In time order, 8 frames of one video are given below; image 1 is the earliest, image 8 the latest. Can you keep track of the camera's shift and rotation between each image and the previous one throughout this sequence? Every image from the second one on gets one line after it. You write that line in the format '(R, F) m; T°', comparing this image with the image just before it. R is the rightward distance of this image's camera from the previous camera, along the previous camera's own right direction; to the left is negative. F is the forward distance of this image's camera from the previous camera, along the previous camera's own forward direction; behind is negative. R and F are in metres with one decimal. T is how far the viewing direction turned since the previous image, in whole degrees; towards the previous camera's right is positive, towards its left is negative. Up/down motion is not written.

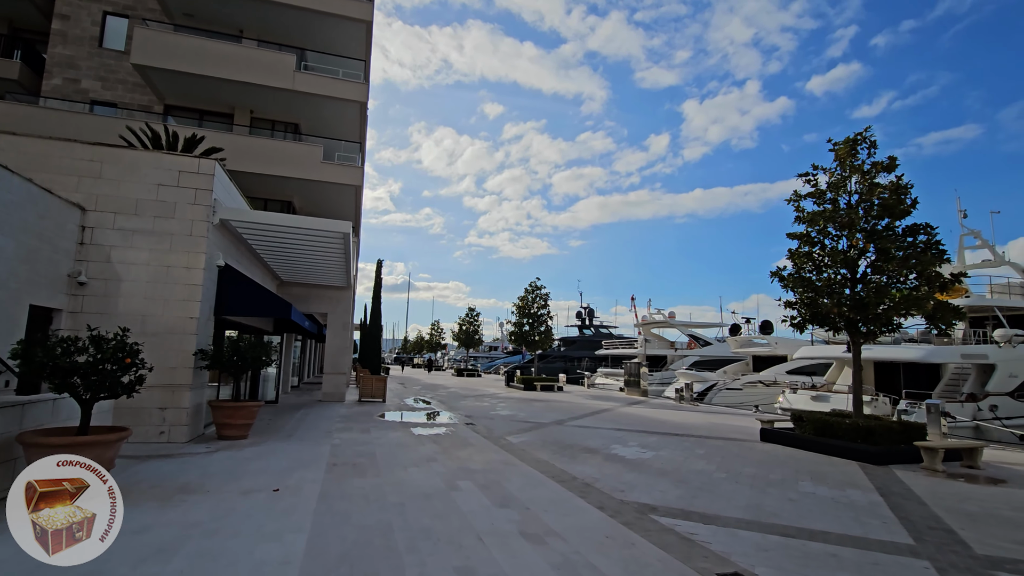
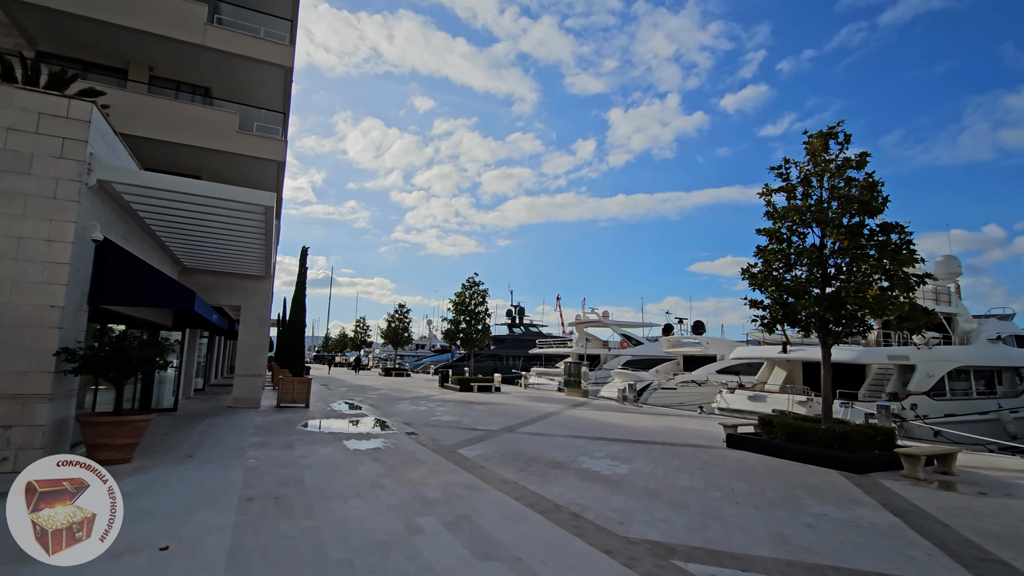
(-0.5, +1.3) m; +8°
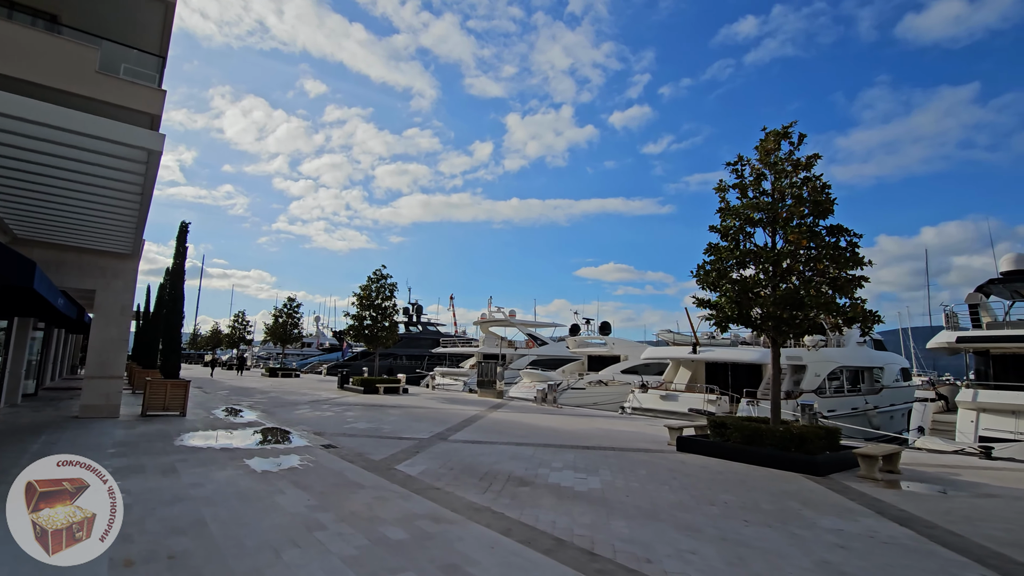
(-0.9, +1.2) m; +12°
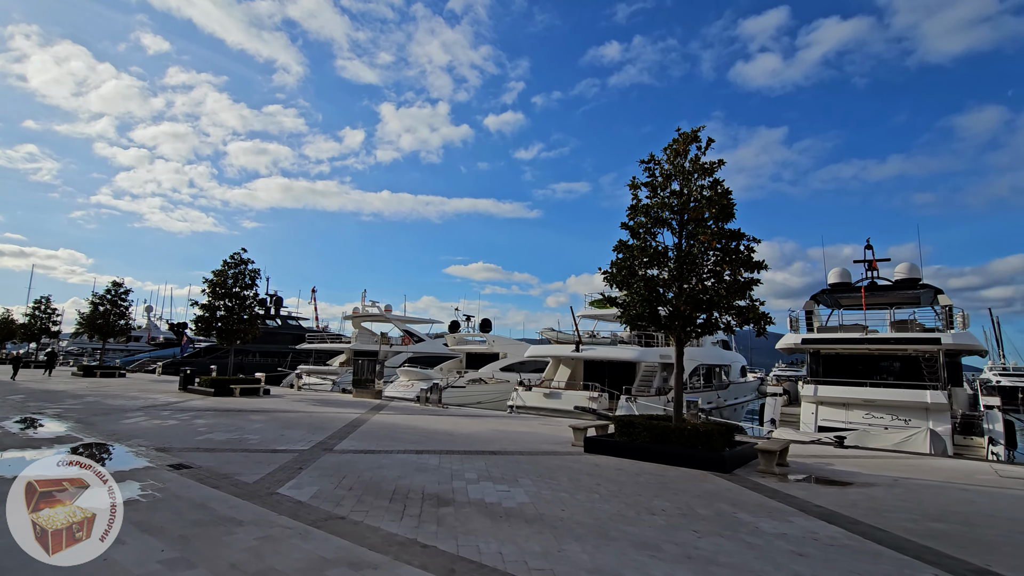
(-0.6, +0.9) m; +15°
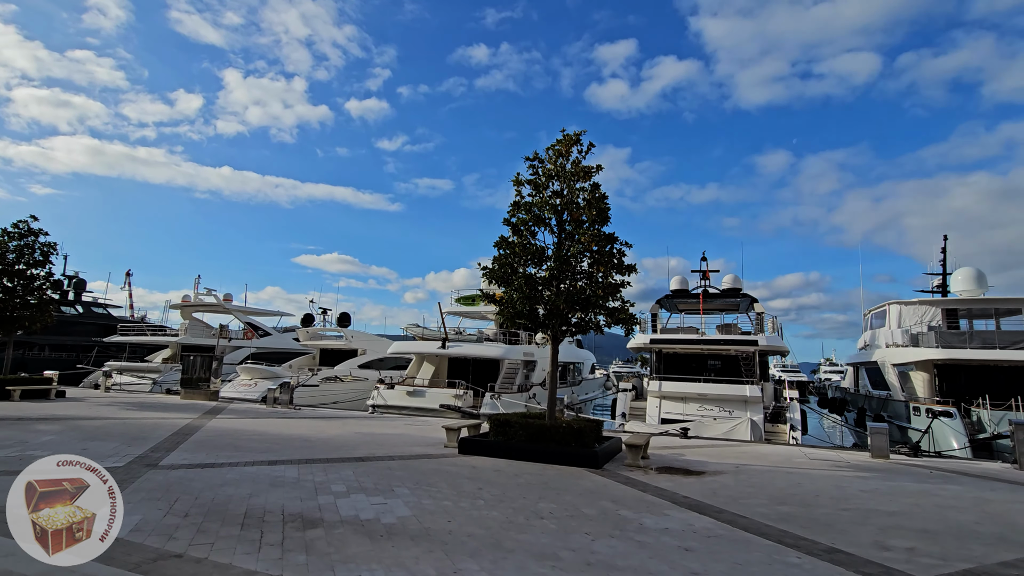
(-0.3, +0.5) m; +16°
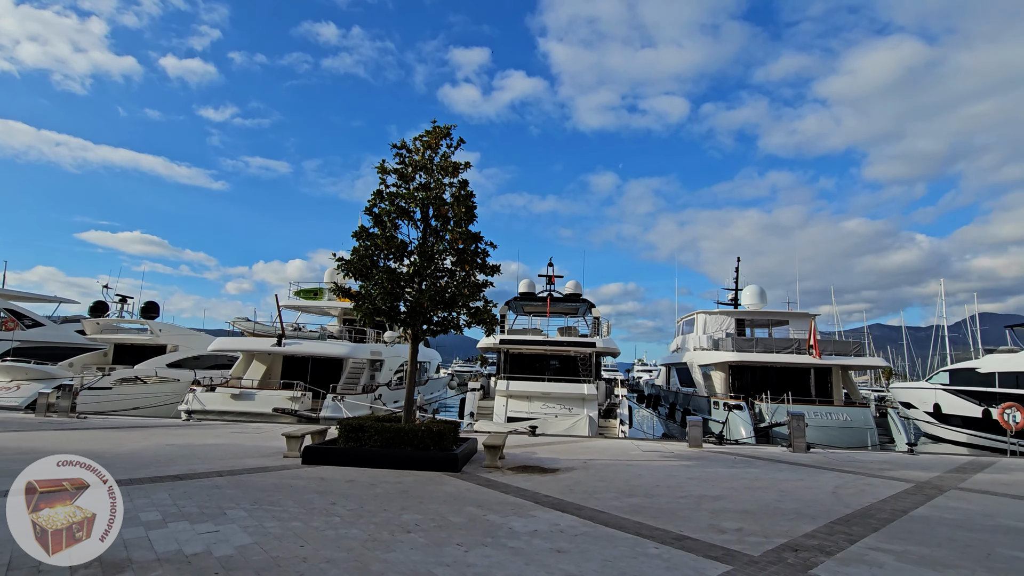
(-0.3, +0.3) m; +17°
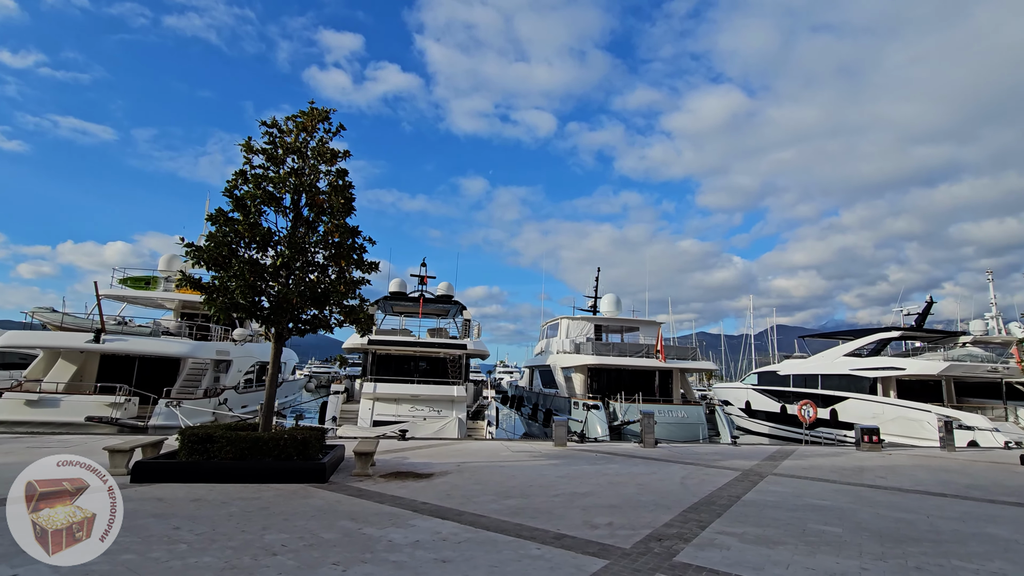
(-0.2, +0.1) m; +15°
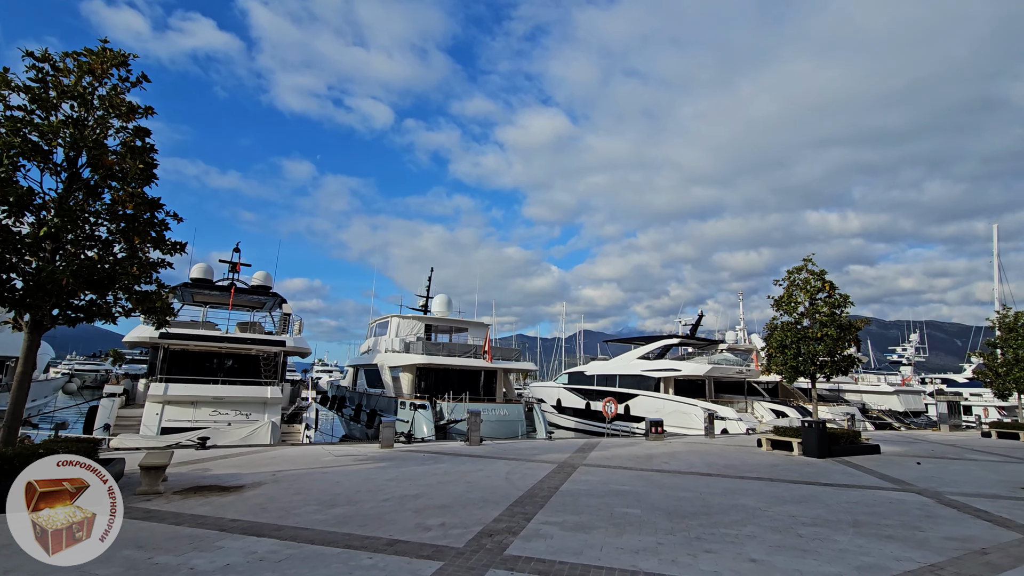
(-0.2, +0.1) m; +19°
